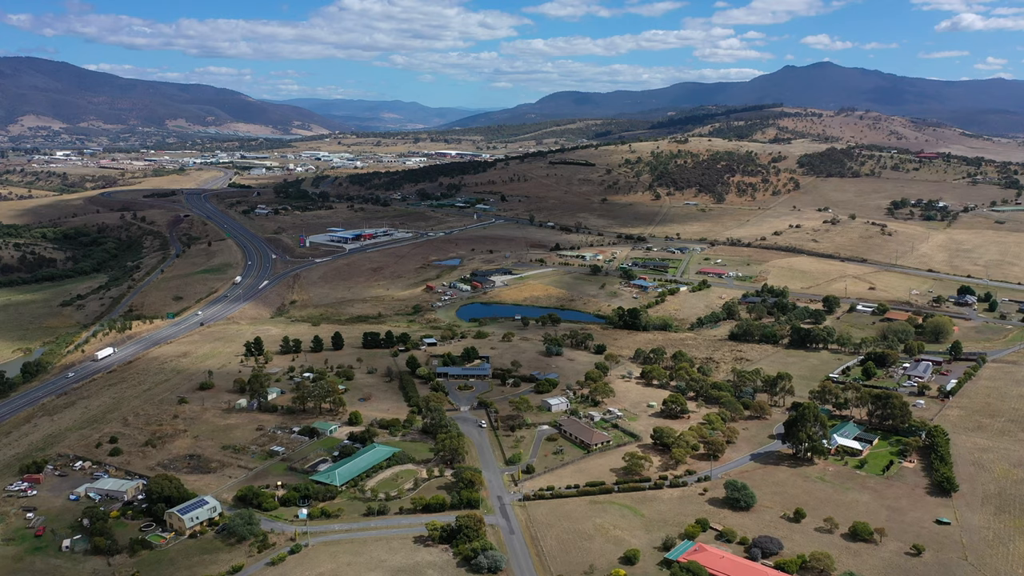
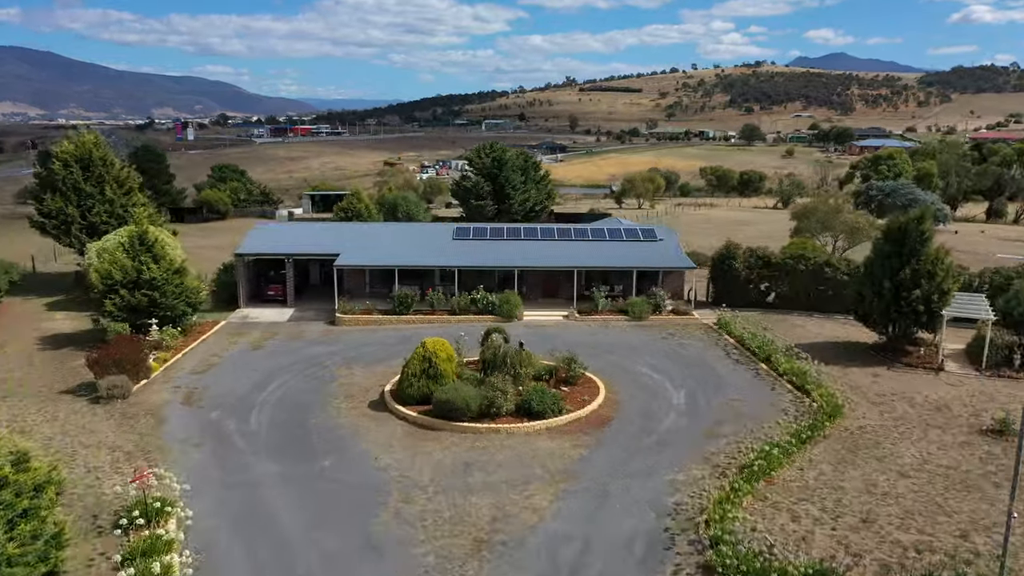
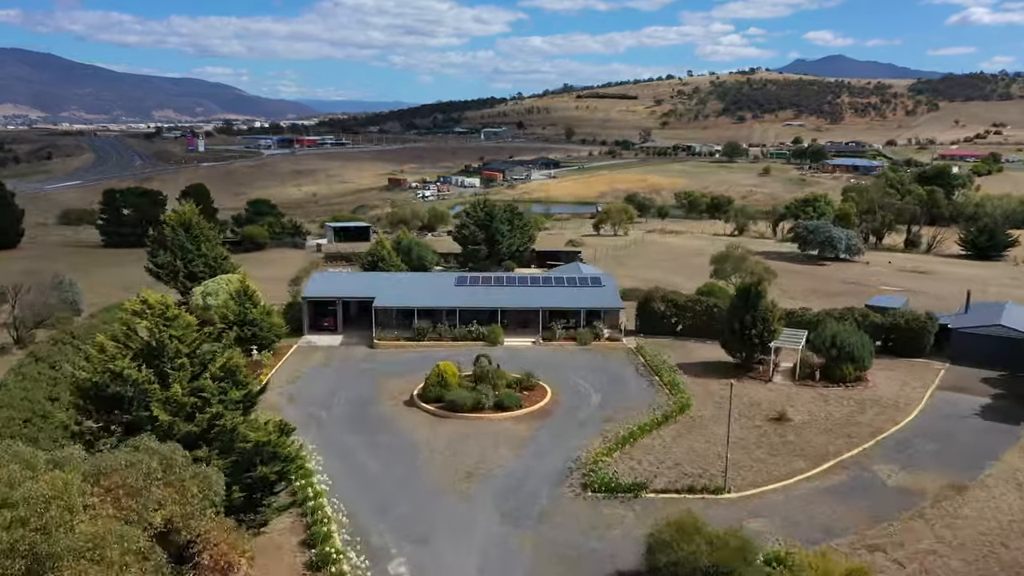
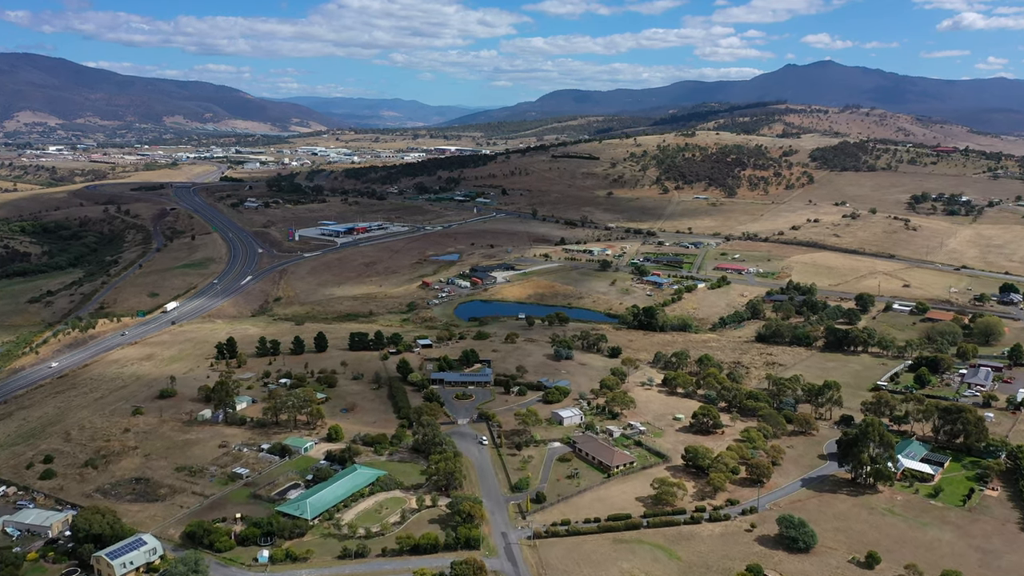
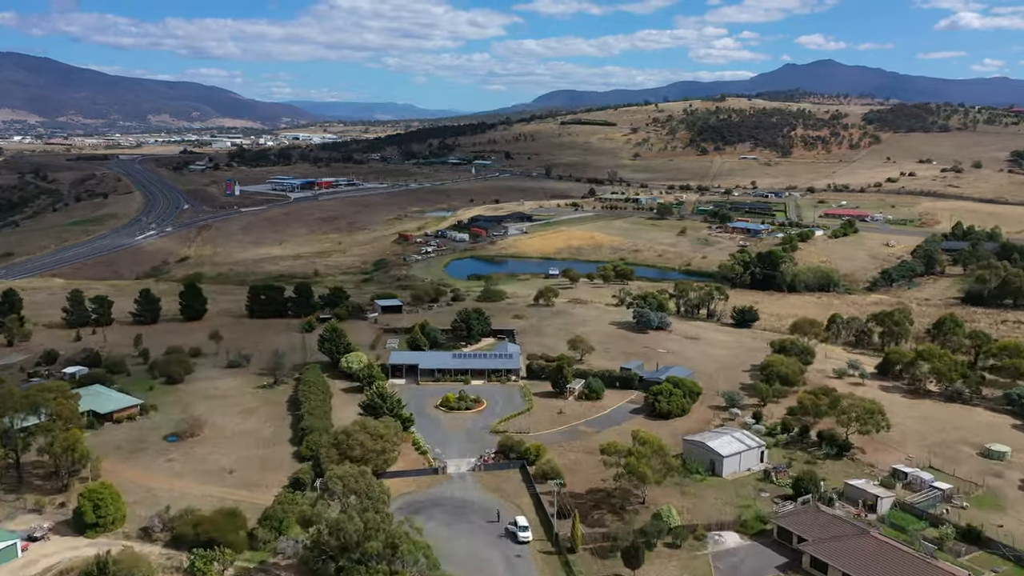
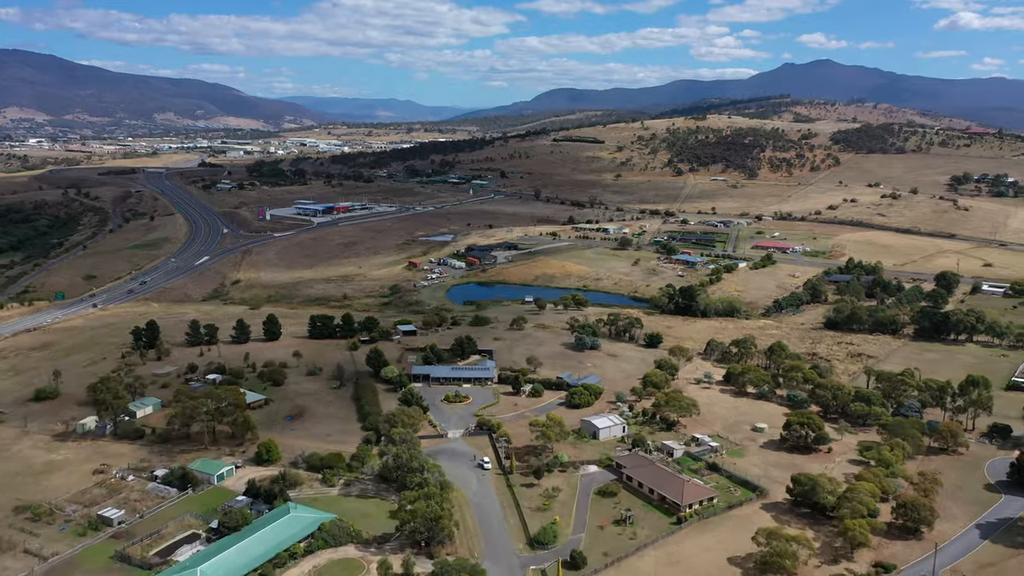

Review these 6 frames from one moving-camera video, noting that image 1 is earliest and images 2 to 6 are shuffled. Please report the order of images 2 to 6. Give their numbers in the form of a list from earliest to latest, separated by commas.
4, 6, 5, 3, 2
